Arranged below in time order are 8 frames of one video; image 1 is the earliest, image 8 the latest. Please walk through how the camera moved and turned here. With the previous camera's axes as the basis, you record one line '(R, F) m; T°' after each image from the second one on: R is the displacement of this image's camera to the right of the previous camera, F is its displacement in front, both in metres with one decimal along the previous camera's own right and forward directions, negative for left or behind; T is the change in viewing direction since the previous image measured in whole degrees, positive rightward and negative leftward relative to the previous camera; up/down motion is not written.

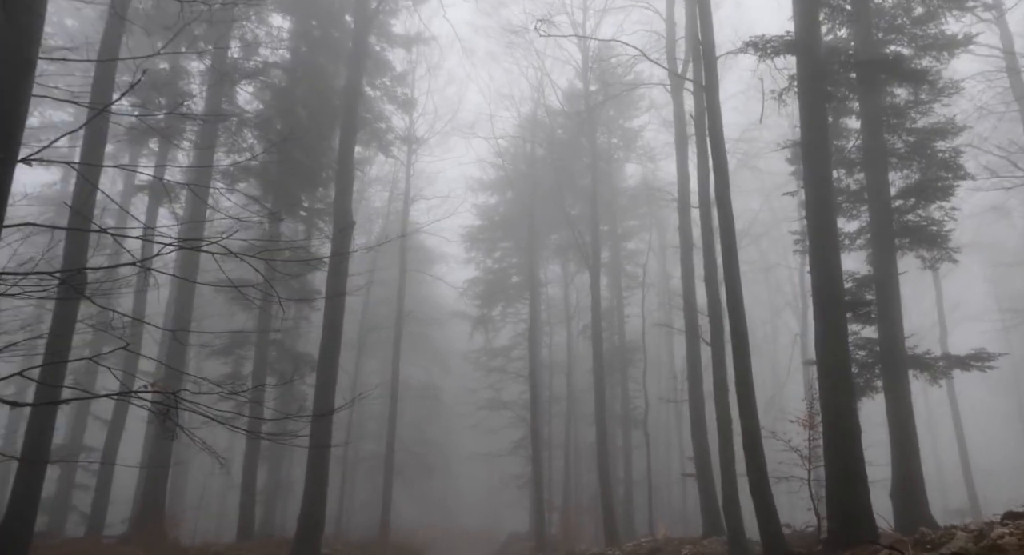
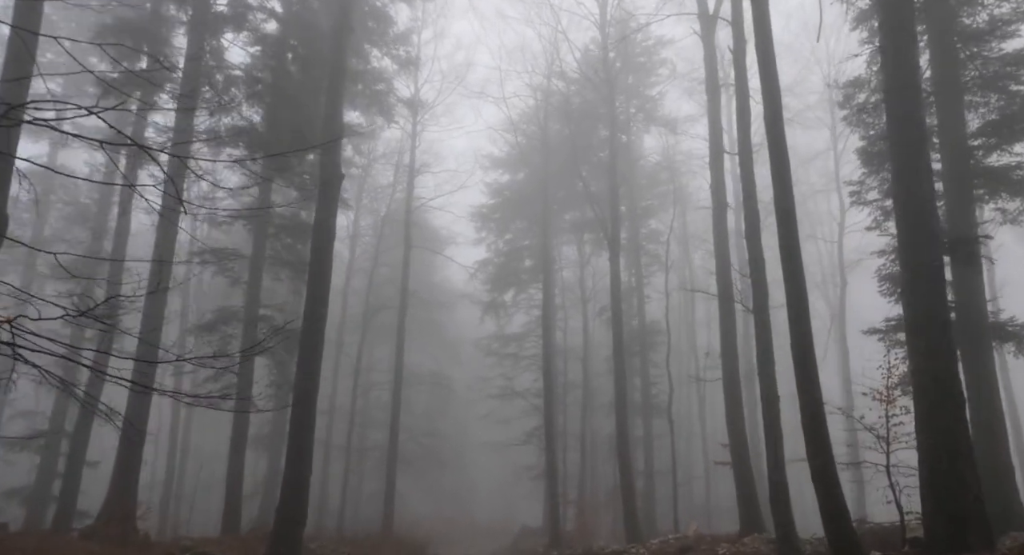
(+0.1, +1.7) m; -1°
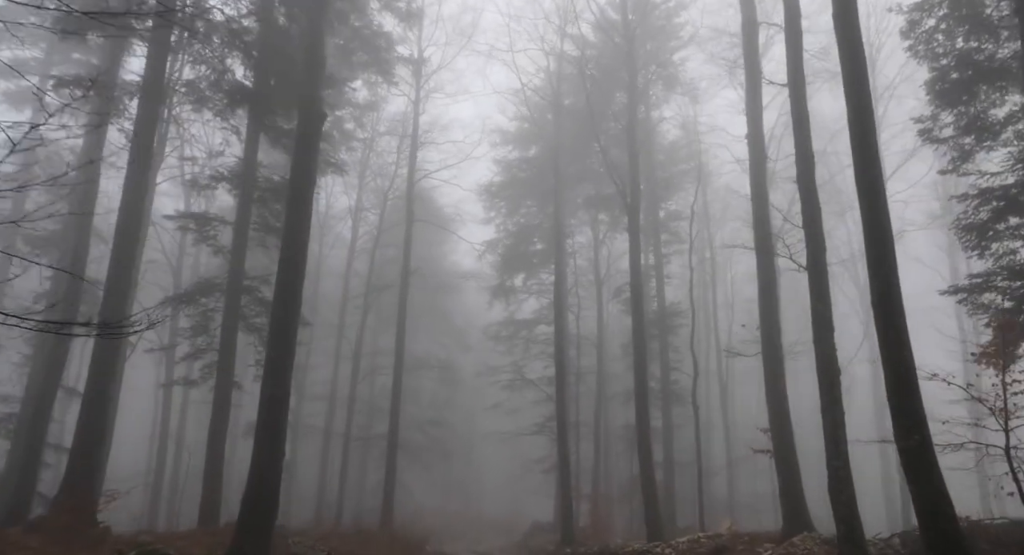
(0.0, +1.7) m; -1°
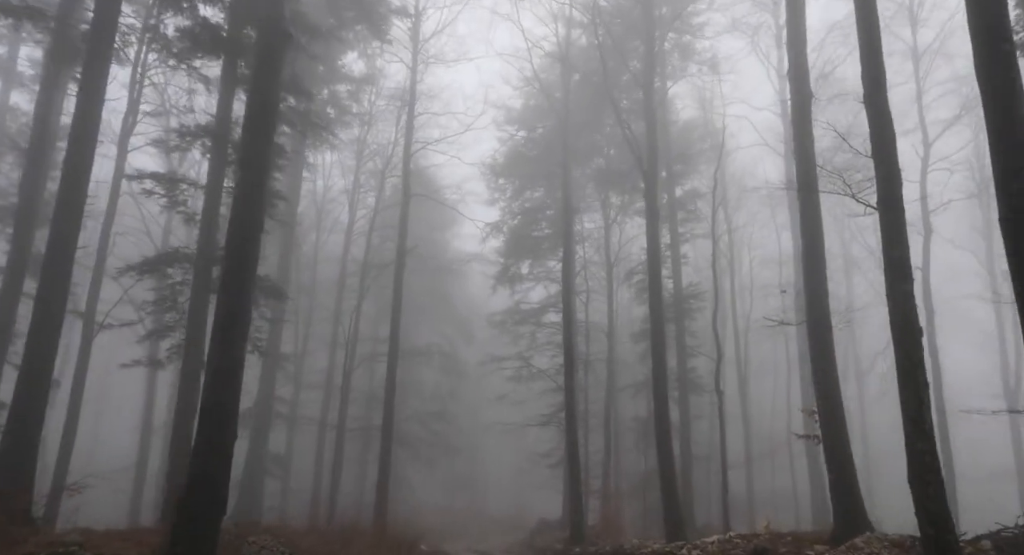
(+0.1, +1.7) m; 0°
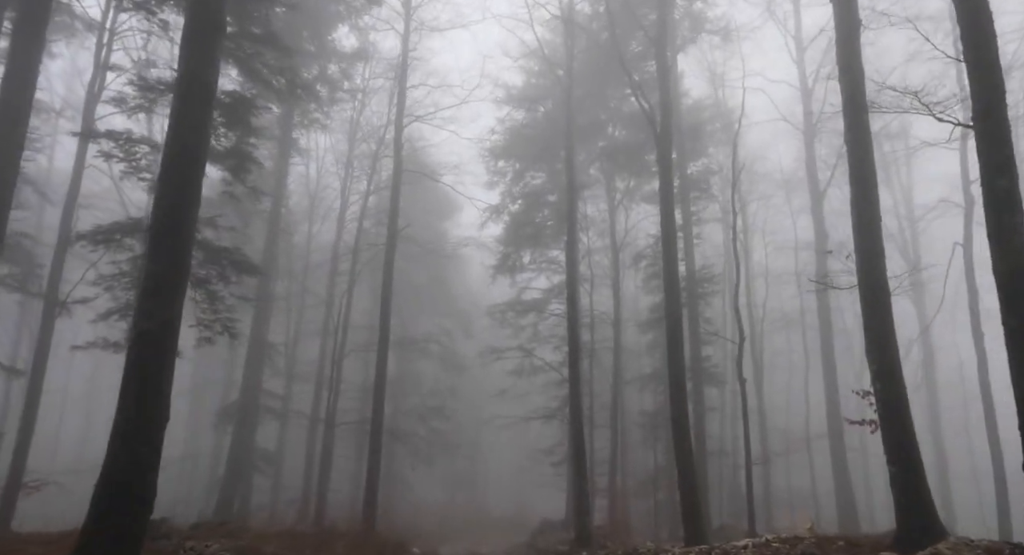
(0.0, +1.5) m; 0°
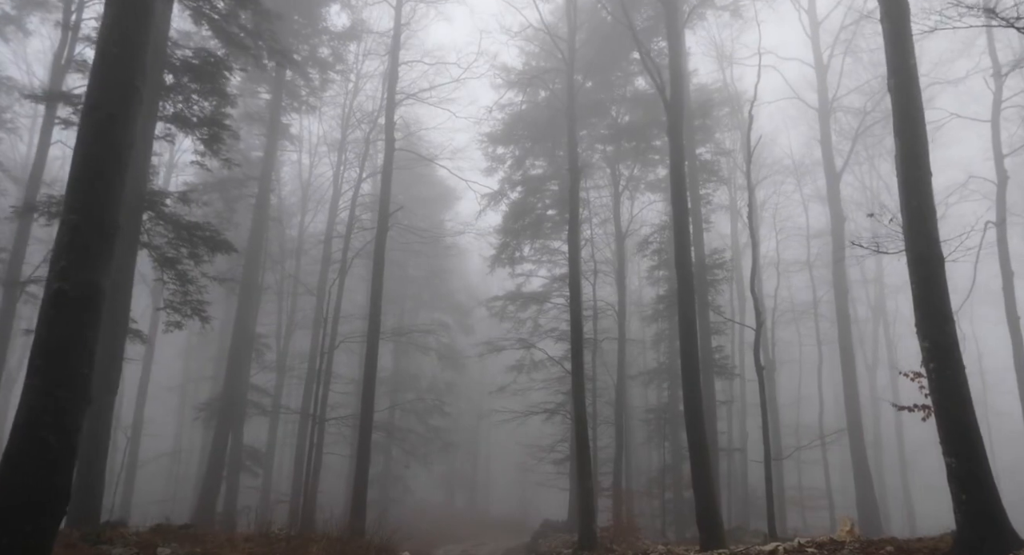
(0.0, +1.1) m; 0°
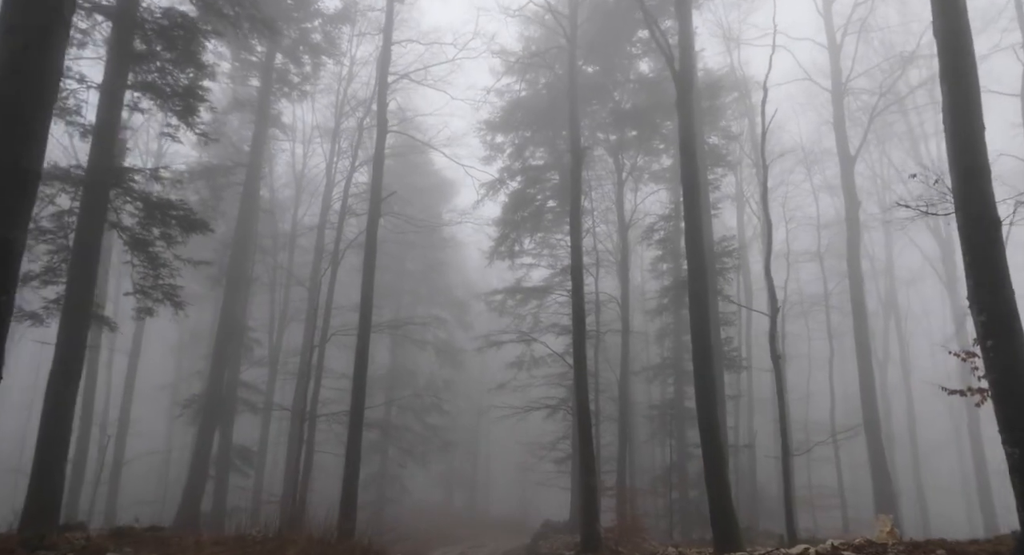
(0.0, +0.9) m; 0°
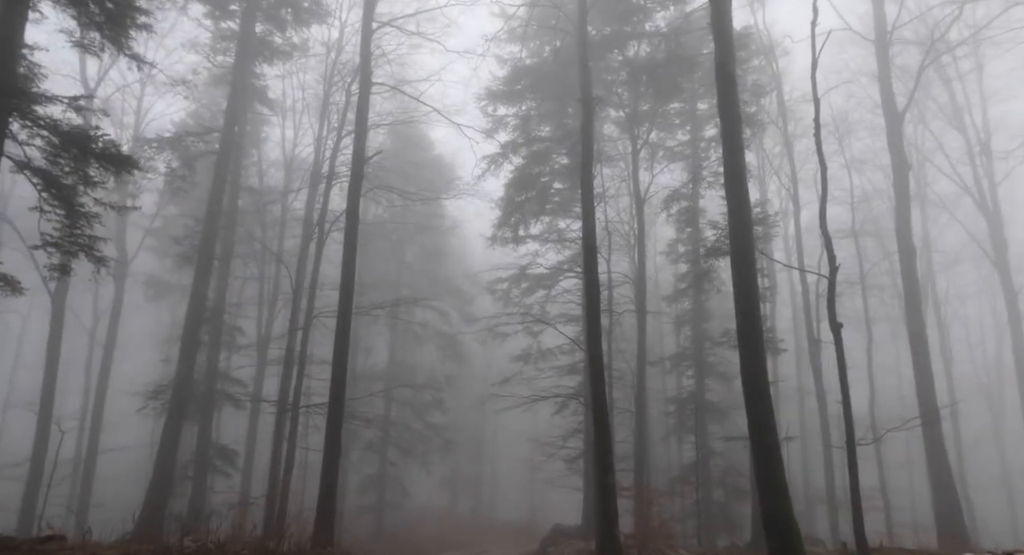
(0.0, +2.2) m; 0°
